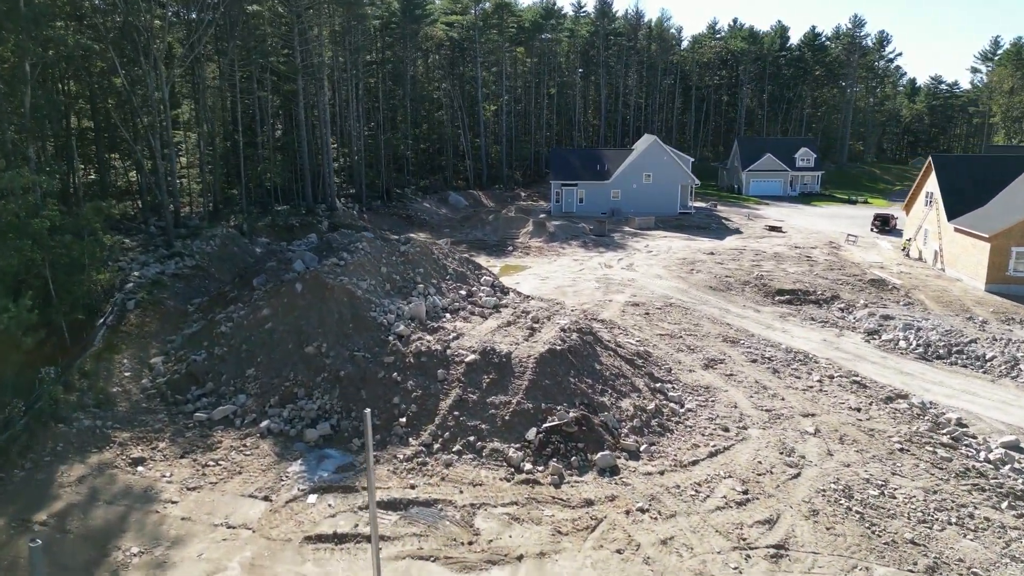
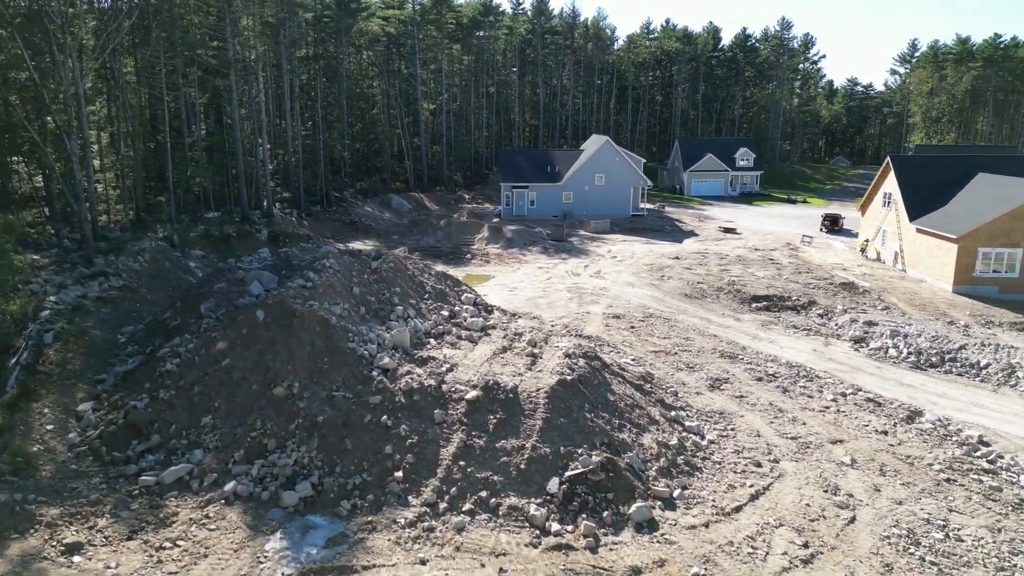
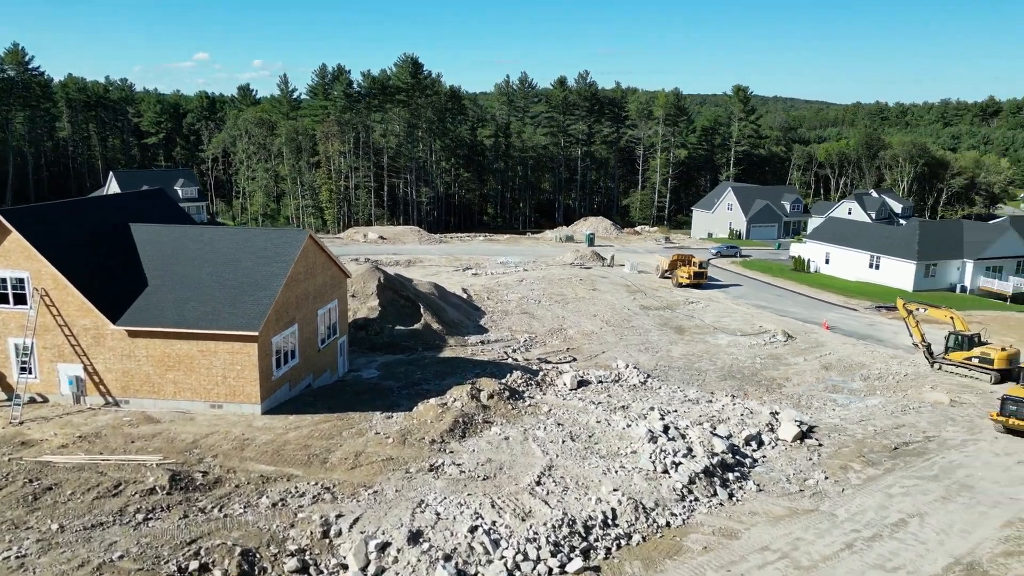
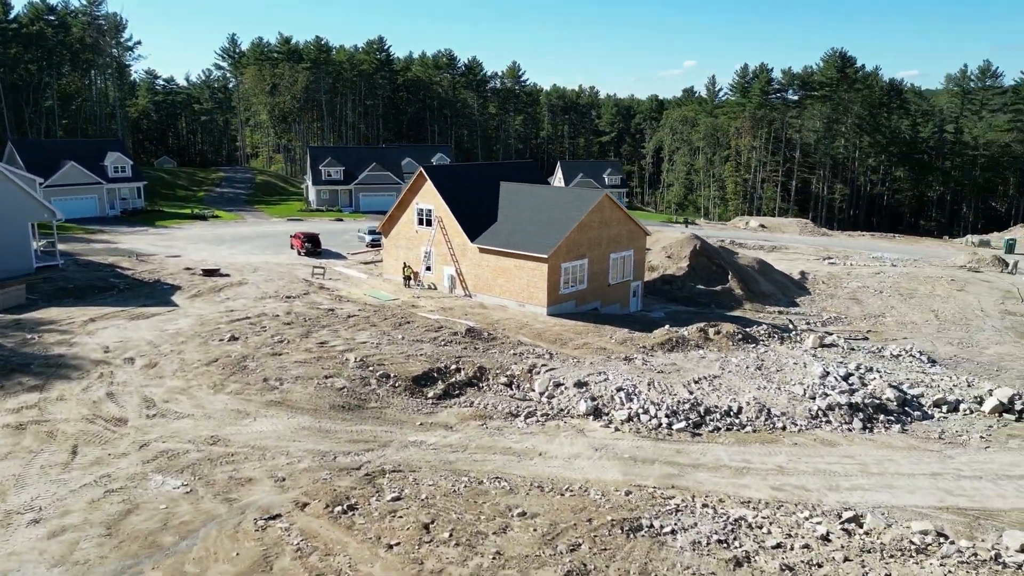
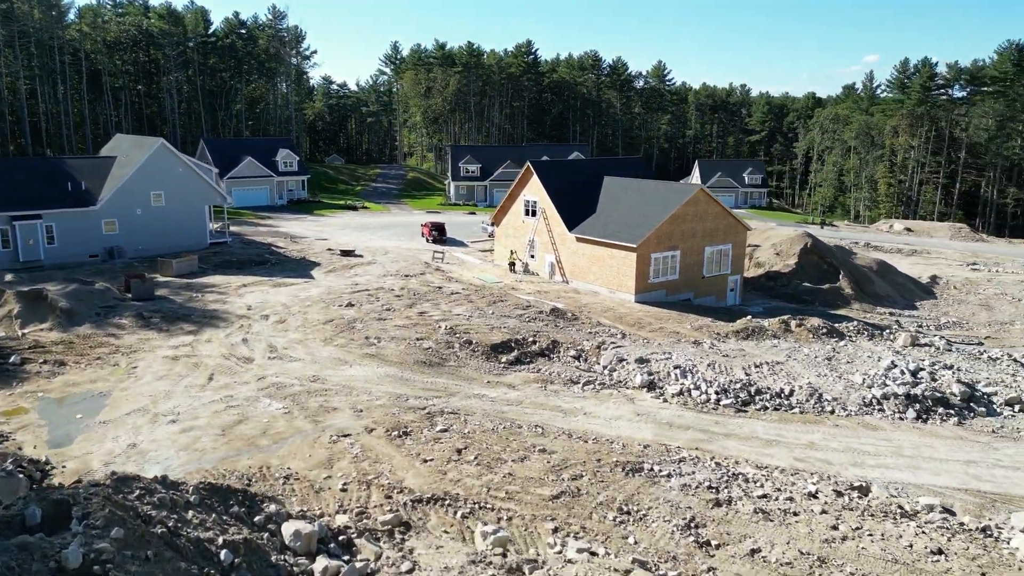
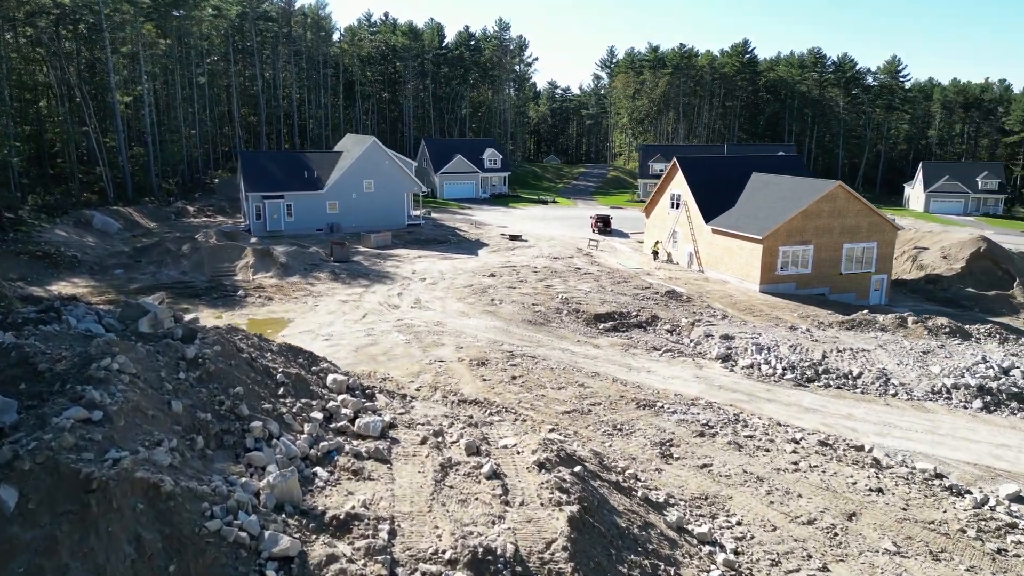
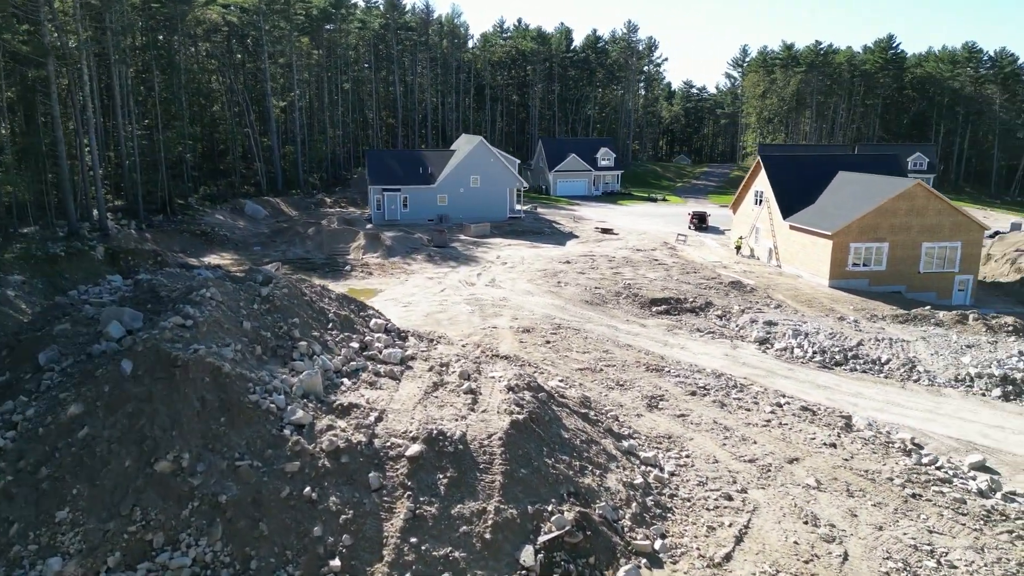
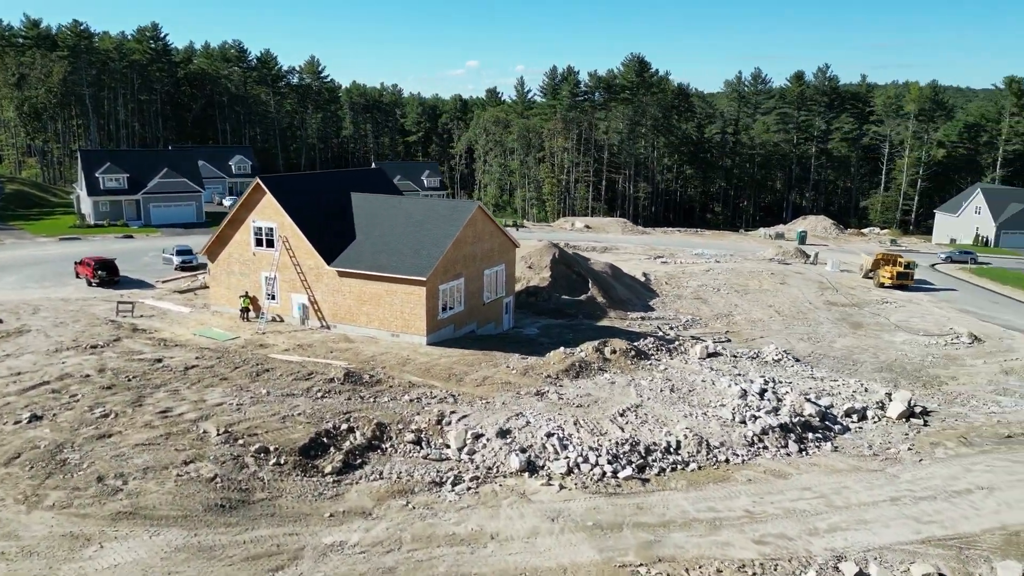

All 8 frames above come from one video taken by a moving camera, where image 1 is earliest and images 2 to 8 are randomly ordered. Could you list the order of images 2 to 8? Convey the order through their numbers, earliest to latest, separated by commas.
2, 7, 6, 5, 4, 8, 3
